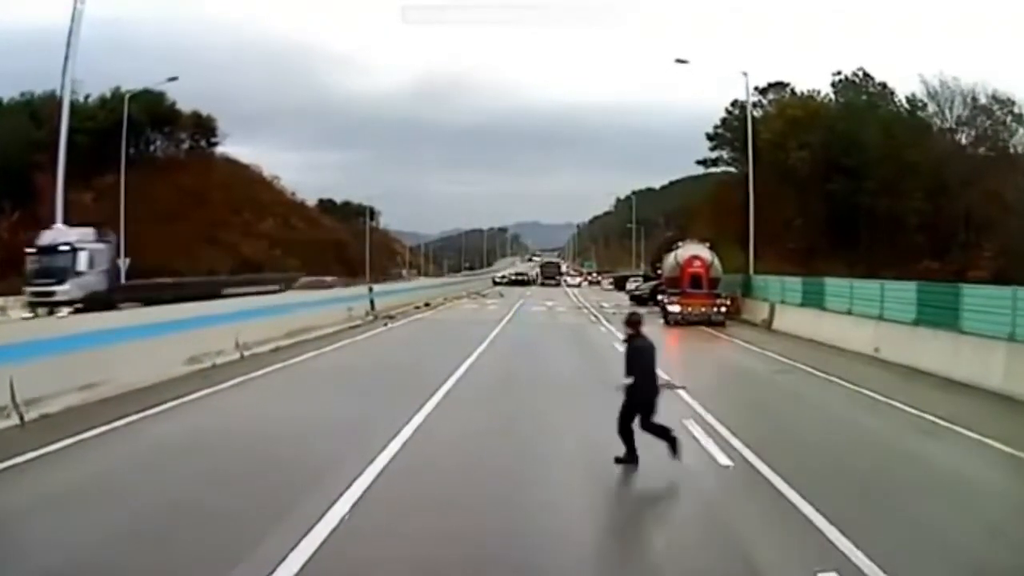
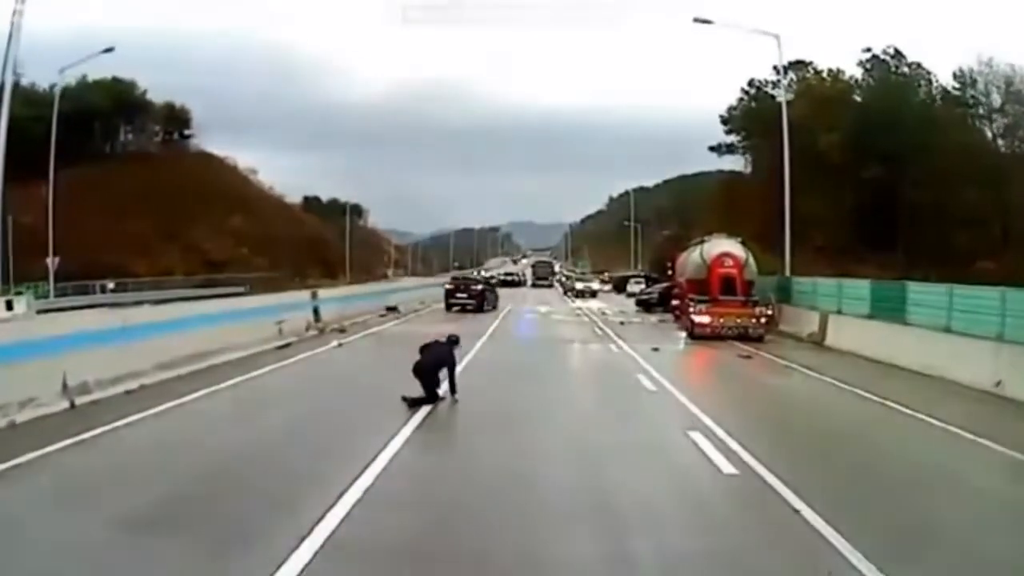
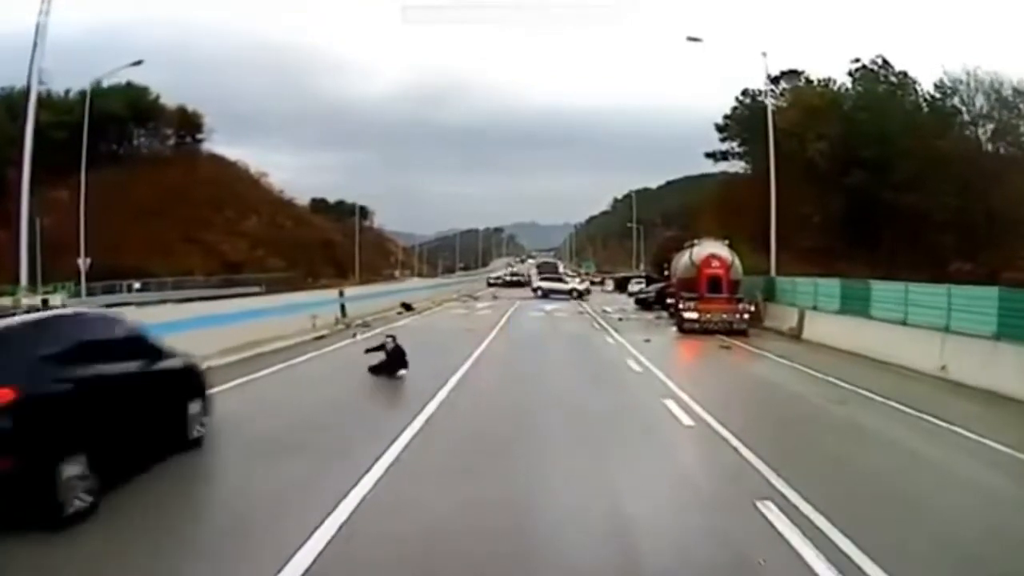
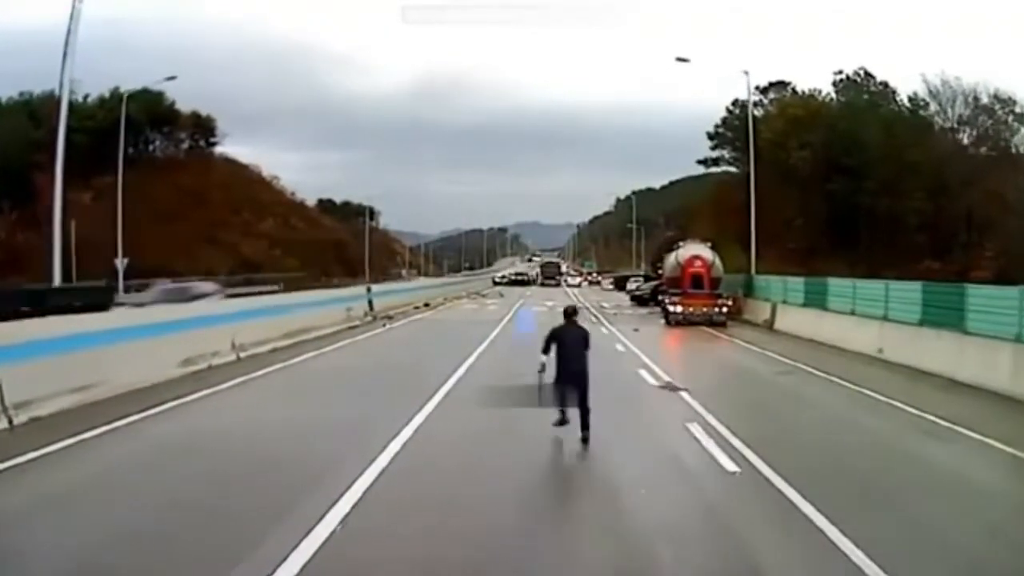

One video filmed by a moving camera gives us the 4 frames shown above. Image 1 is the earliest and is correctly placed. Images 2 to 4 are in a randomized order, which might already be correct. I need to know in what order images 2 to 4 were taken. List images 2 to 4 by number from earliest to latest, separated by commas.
4, 3, 2
